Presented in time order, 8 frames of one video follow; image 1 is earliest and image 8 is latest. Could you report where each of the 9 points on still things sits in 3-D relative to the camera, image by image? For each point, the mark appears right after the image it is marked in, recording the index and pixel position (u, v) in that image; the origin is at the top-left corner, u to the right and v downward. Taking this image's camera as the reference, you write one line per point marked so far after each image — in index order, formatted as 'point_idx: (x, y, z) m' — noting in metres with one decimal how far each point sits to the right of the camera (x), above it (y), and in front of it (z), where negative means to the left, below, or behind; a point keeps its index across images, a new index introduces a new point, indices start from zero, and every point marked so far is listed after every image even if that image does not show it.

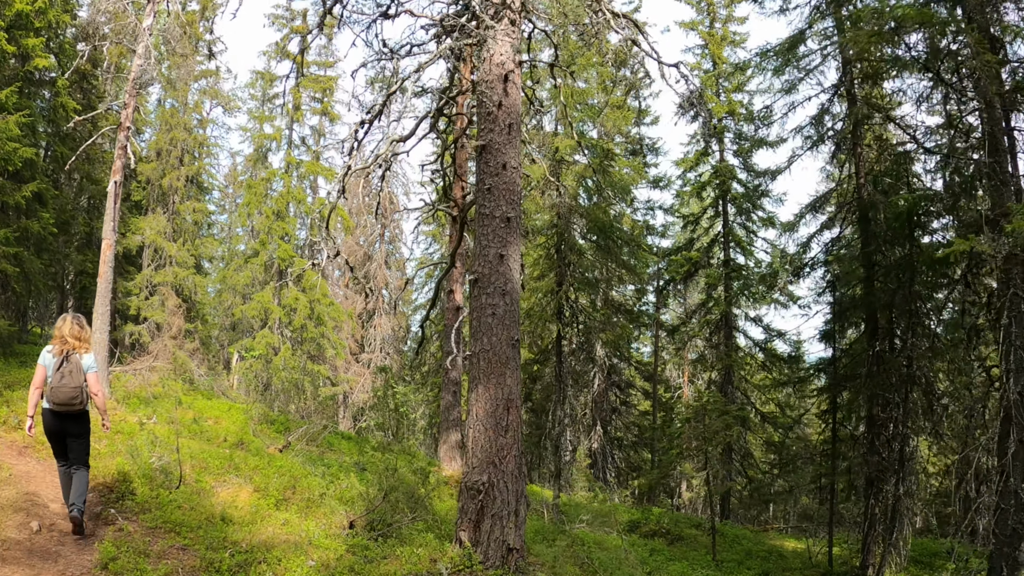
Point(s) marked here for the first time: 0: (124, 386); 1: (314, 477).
0: (-7.9, -2.0, +11.7) m
1: (-2.7, -2.7, +8.0) m
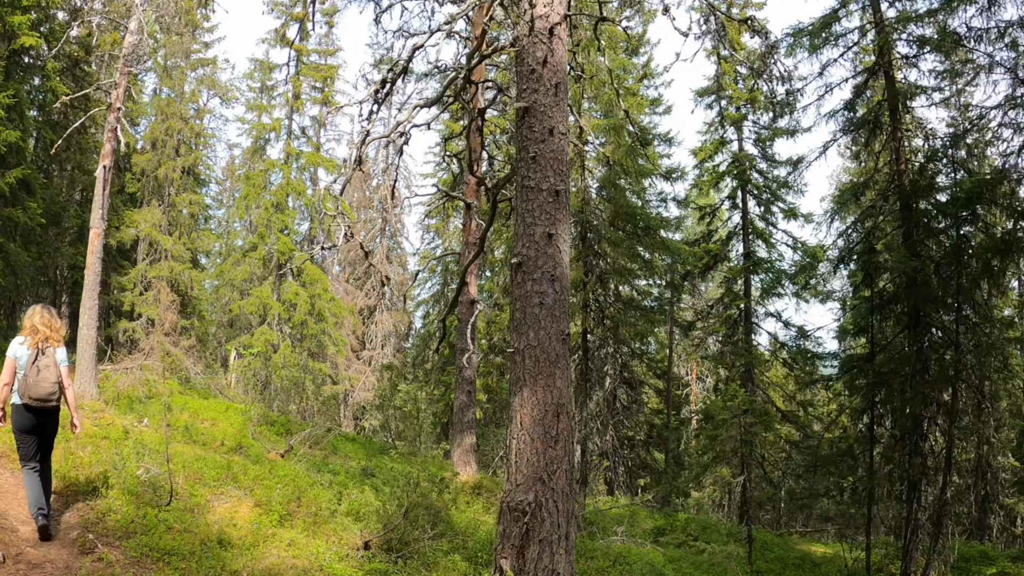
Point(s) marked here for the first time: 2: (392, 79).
0: (-7.6, -1.9, +11.0) m
1: (-2.4, -2.5, +7.3) m
2: (-1.3, +2.4, +6.7) m
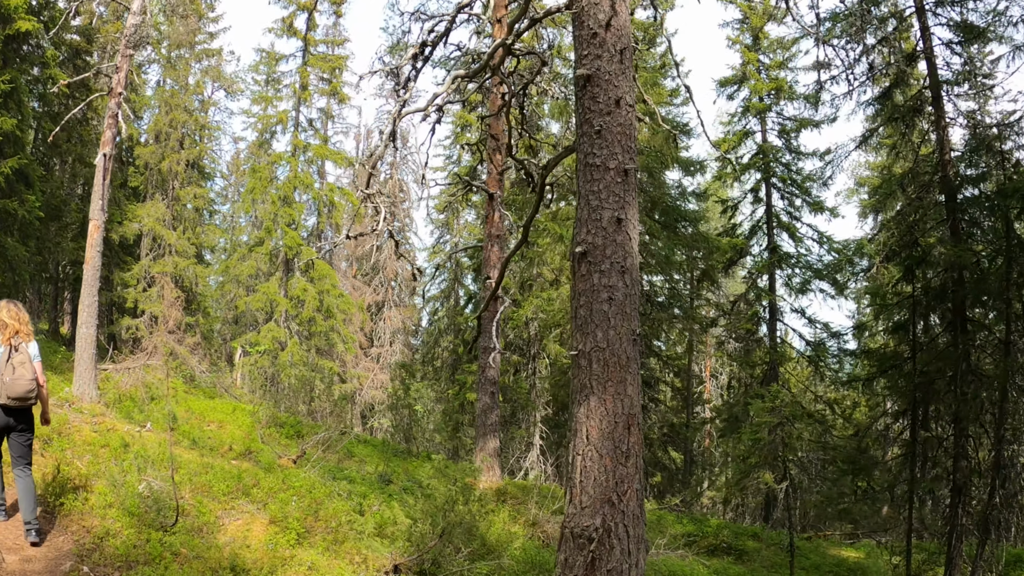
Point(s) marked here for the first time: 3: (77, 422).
0: (-7.2, -1.8, +10.5) m
1: (-2.0, -2.5, +6.8) m
2: (-1.0, +2.5, +6.2) m
3: (-6.2, -2.0, +8.3) m
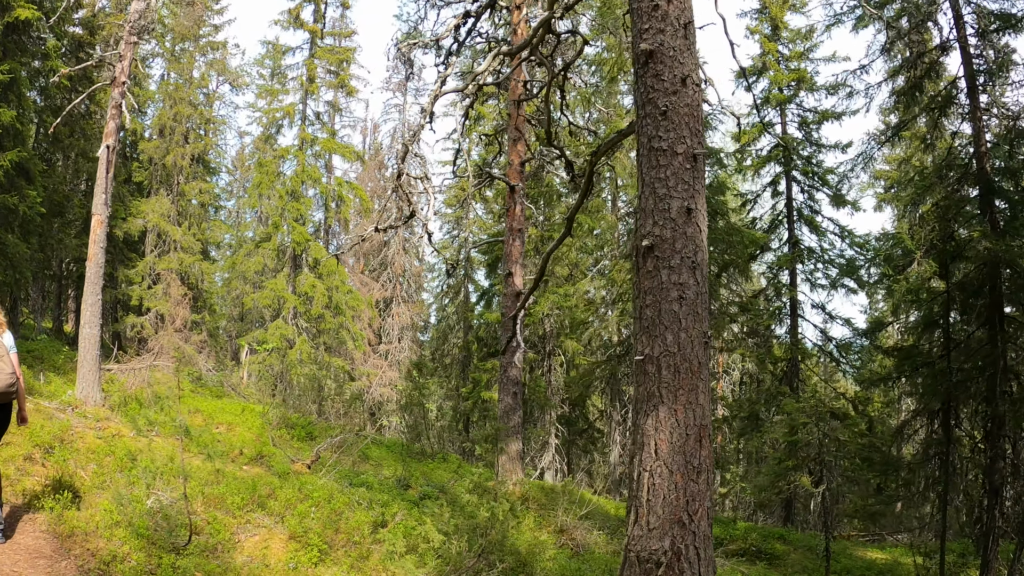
0: (-6.8, -1.8, +10.1) m
1: (-1.7, -2.4, +6.4) m
2: (-0.7, +2.5, +5.7) m
3: (-5.9, -1.9, +7.9) m
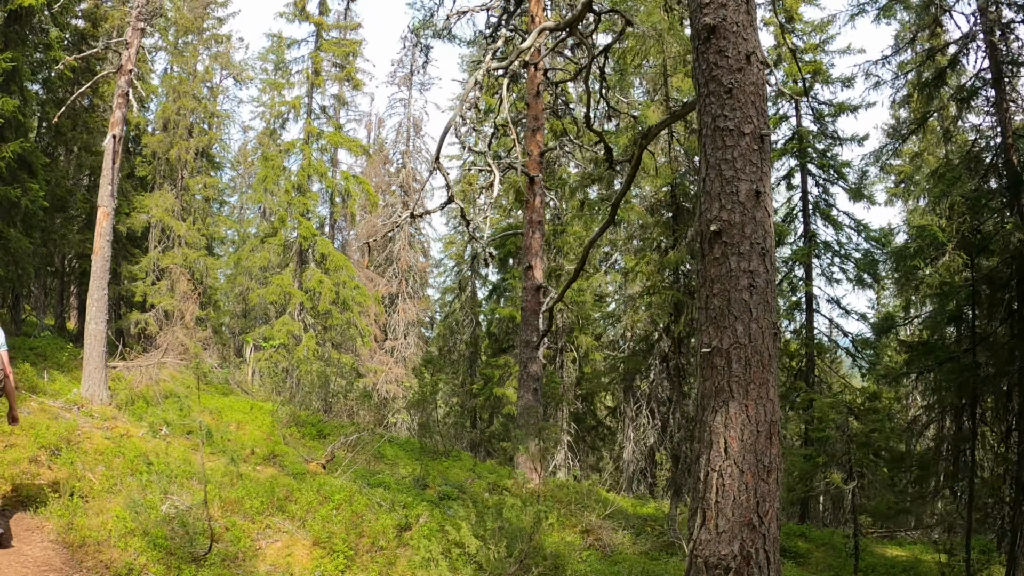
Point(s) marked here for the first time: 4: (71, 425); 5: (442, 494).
0: (-6.6, -1.7, +9.8) m
1: (-1.4, -2.4, +6.1) m
2: (-0.4, +2.6, +5.5) m
3: (-5.6, -1.9, +7.7) m
4: (-5.6, -1.7, +7.3) m
5: (-0.9, -2.7, +7.6) m
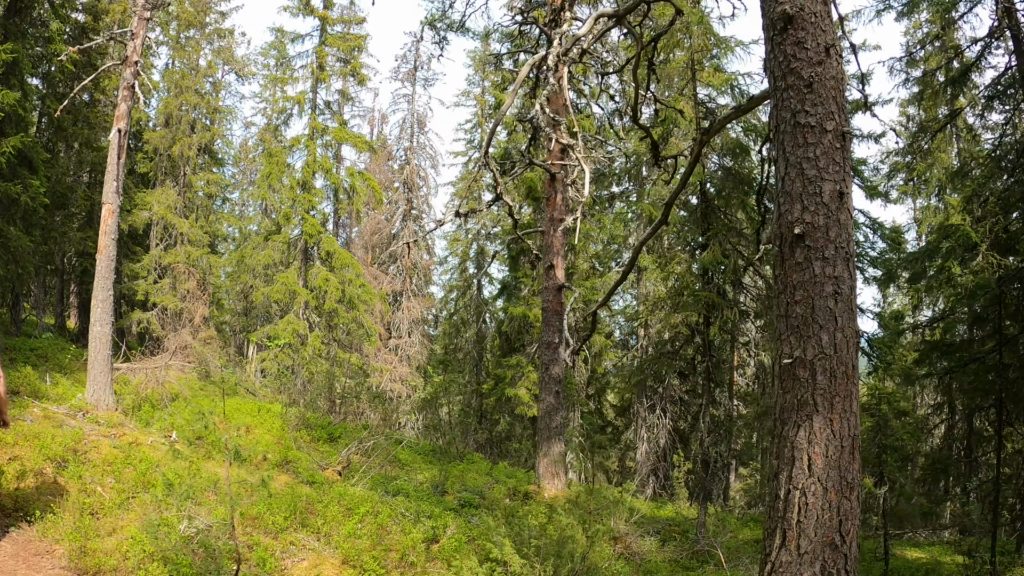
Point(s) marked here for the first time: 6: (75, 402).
0: (-6.3, -1.7, +9.5) m
1: (-1.1, -2.3, +5.9) m
2: (-0.1, +2.6, +5.2) m
3: (-5.3, -1.8, +7.4) m
4: (-5.3, -1.7, +7.0) m
5: (-0.6, -2.7, +7.4) m
6: (-6.3, -1.6, +8.3) m
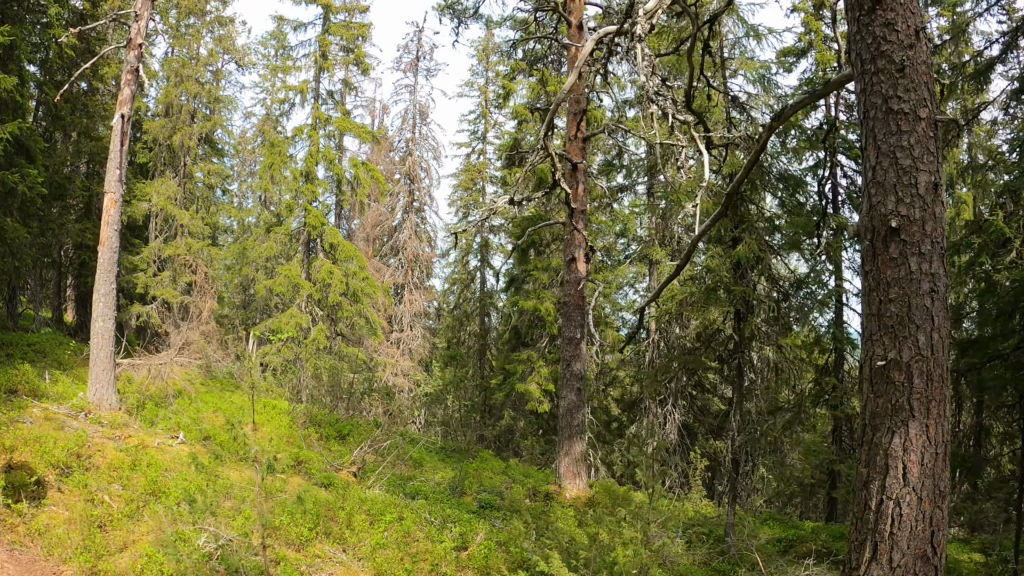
0: (-6.0, -1.5, +9.2) m
1: (-0.8, -2.3, +5.6) m
2: (+0.2, +2.7, +4.8) m
3: (-5.1, -1.8, +7.1) m
4: (-5.0, -1.7, +6.7) m
5: (-0.4, -2.6, +7.1) m
6: (-6.0, -1.5, +8.0) m
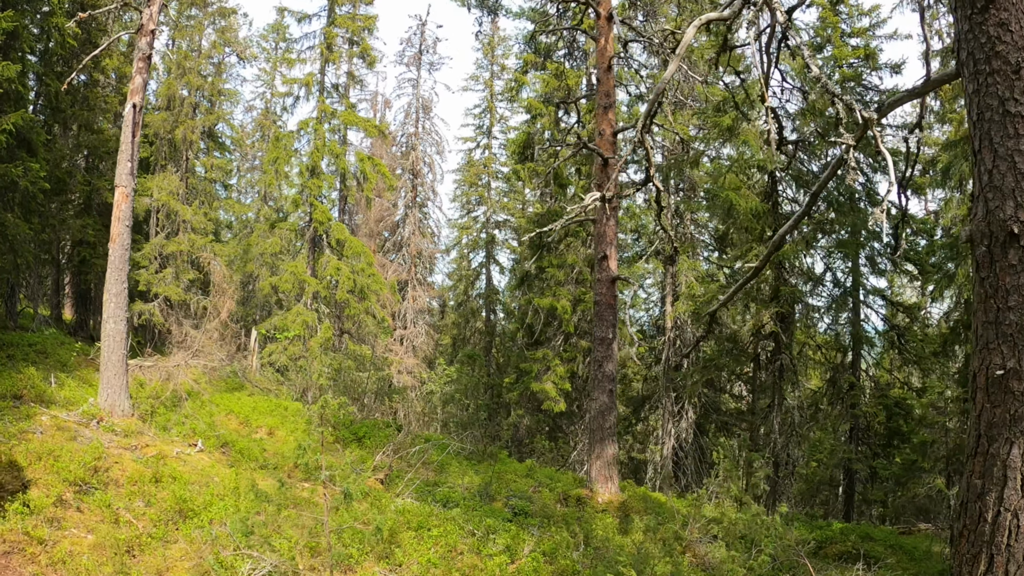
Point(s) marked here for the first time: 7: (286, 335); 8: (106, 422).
0: (-5.7, -1.5, +8.9) m
1: (-0.5, -2.3, +5.3) m
2: (+0.6, +2.7, +4.6) m
3: (-4.7, -1.7, +6.8) m
4: (-4.6, -1.6, +6.4) m
5: (0.0, -2.6, +6.8) m
6: (-5.7, -1.5, +7.7) m
7: (-6.1, -1.3, +15.6) m
8: (-5.3, -1.6, +7.6) m
